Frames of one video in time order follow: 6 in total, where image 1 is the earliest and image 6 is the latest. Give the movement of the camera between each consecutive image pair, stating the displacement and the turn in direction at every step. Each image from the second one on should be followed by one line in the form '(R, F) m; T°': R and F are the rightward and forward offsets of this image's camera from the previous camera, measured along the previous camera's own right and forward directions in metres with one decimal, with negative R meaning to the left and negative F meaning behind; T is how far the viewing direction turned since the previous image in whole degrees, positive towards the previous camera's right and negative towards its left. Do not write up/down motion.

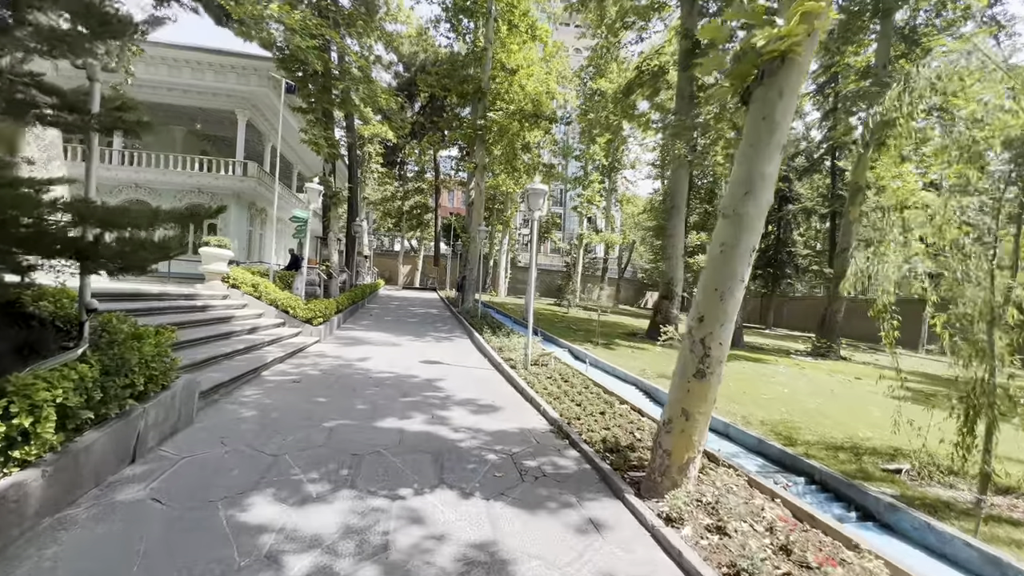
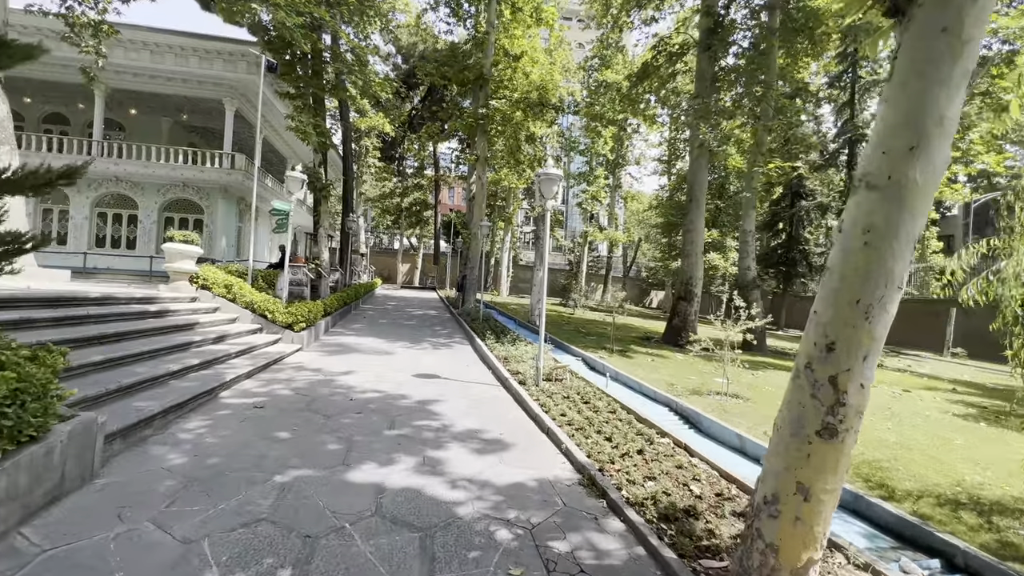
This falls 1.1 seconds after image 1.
(-0.1, +1.1) m; 0°
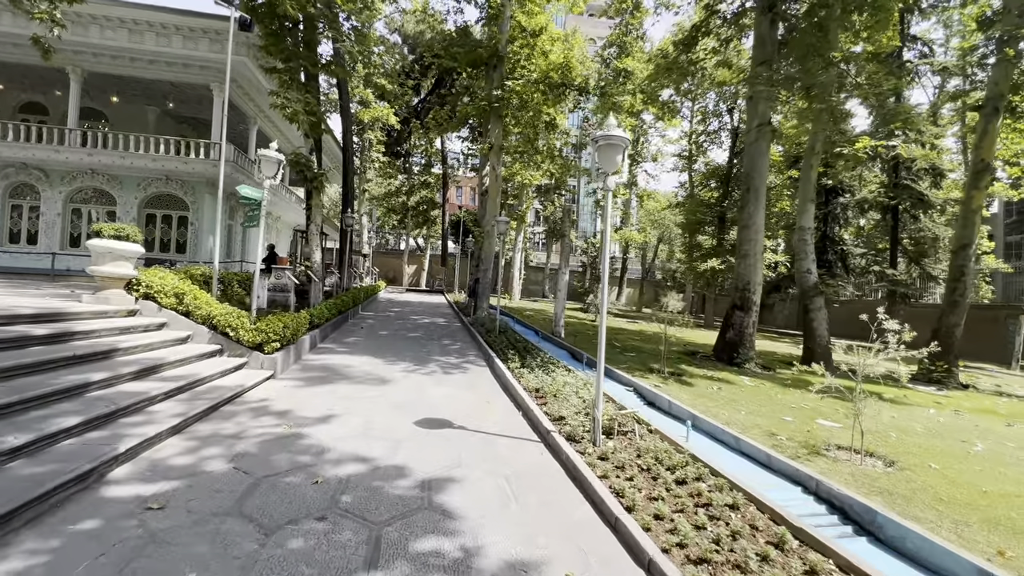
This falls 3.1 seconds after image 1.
(-0.4, +2.0) m; -1°
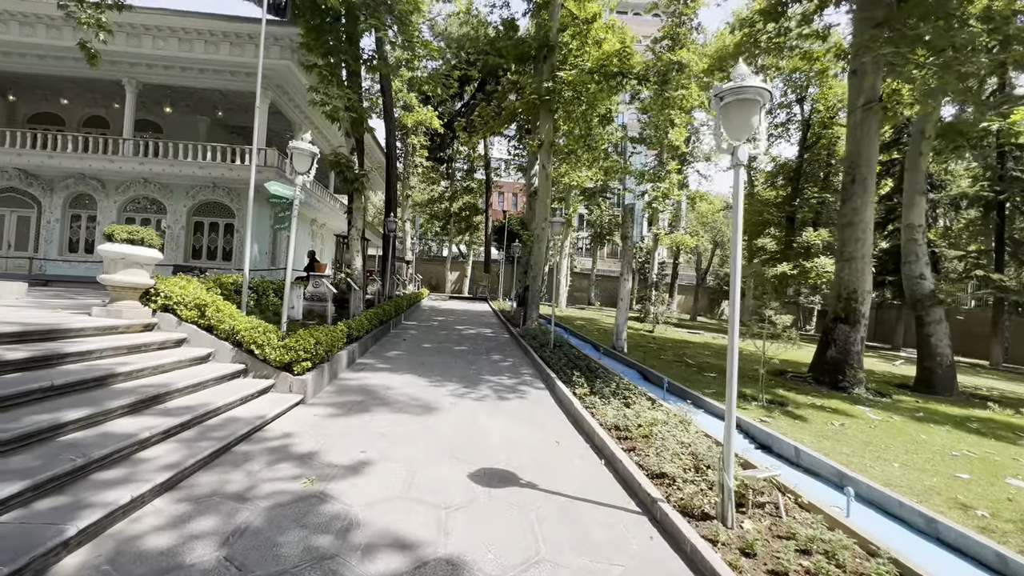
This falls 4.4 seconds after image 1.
(-0.4, +1.2) m; -5°
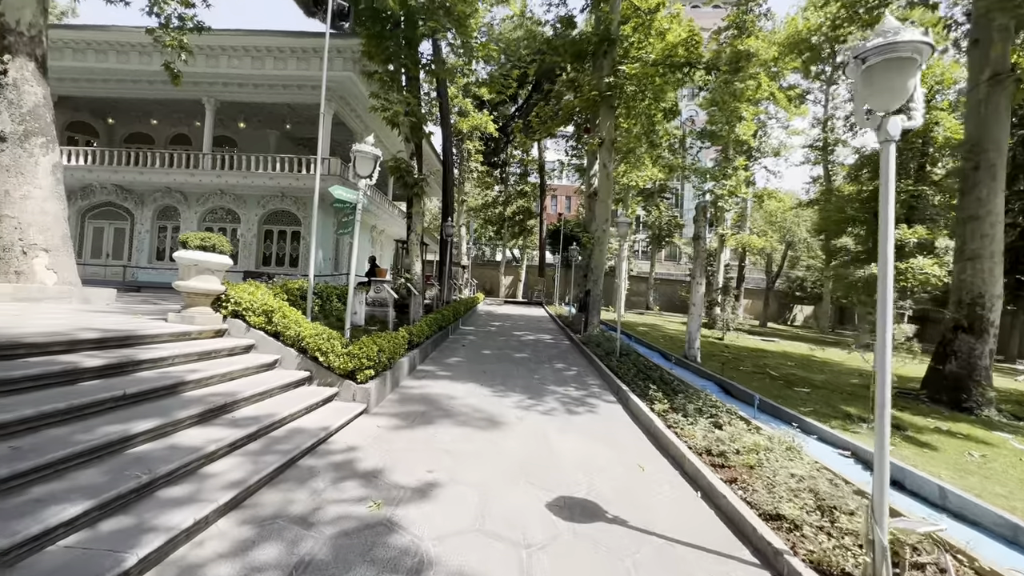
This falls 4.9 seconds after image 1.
(-0.2, +0.4) m; -7°
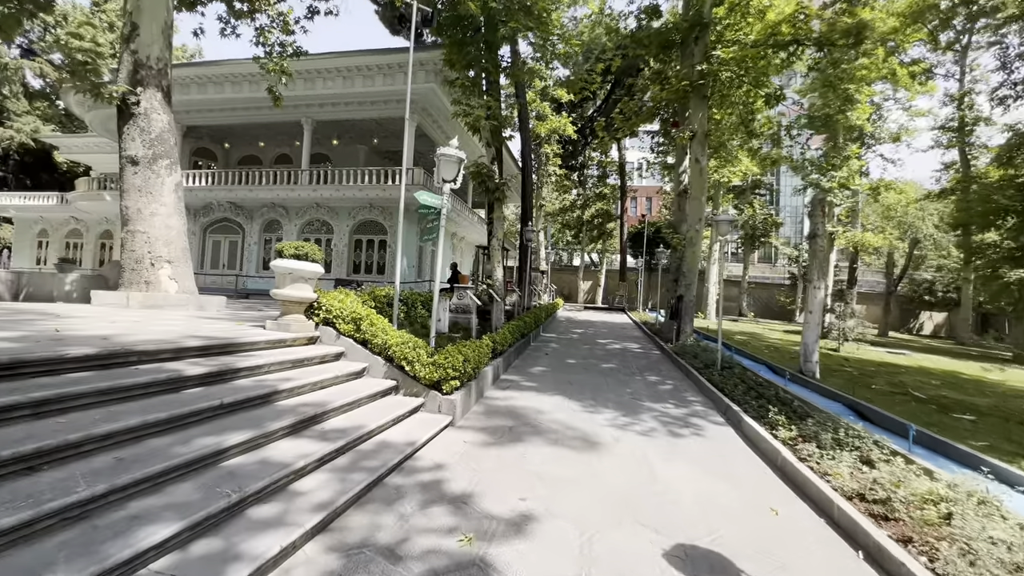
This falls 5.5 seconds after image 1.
(-0.2, +0.4) m; -10°
